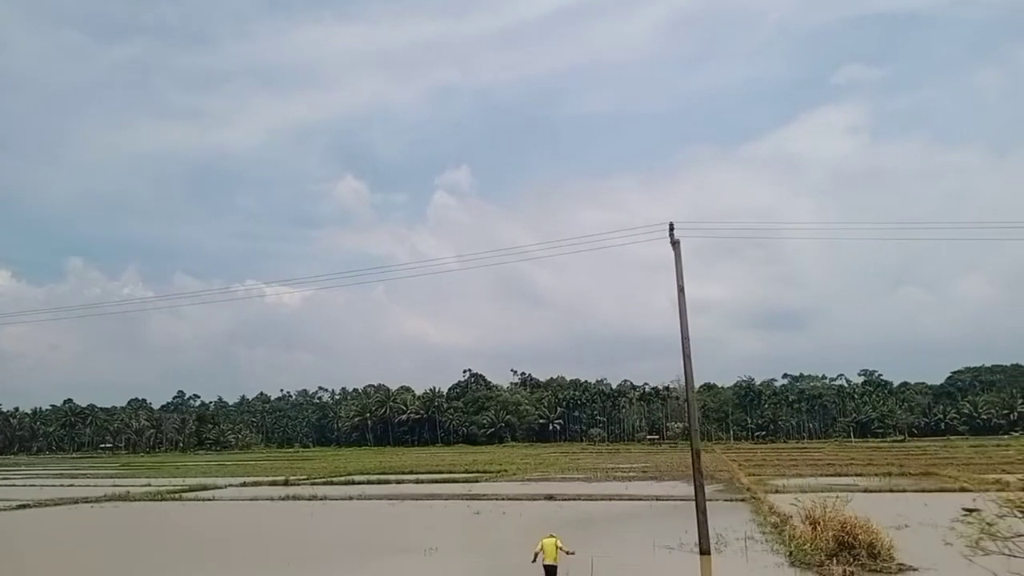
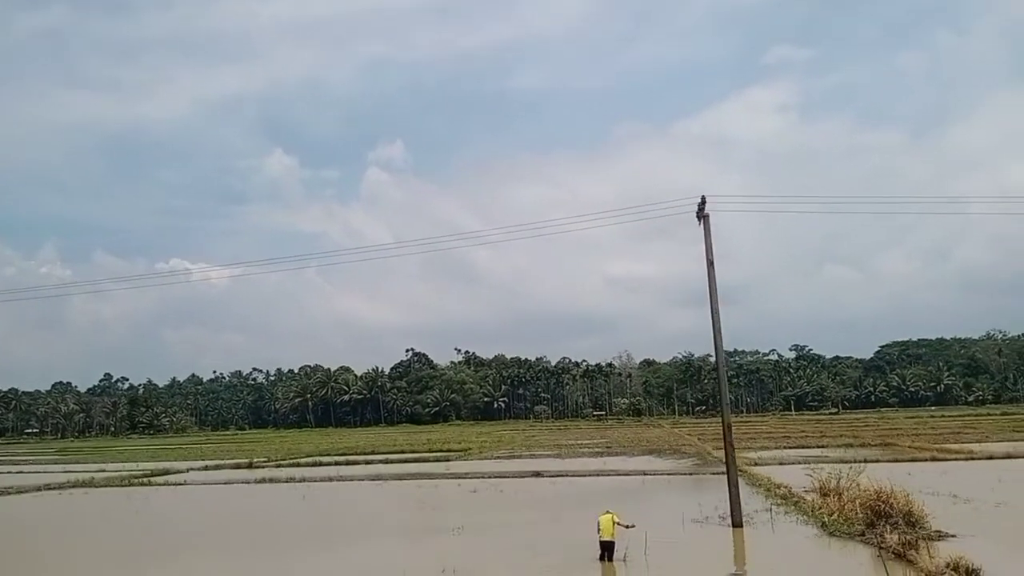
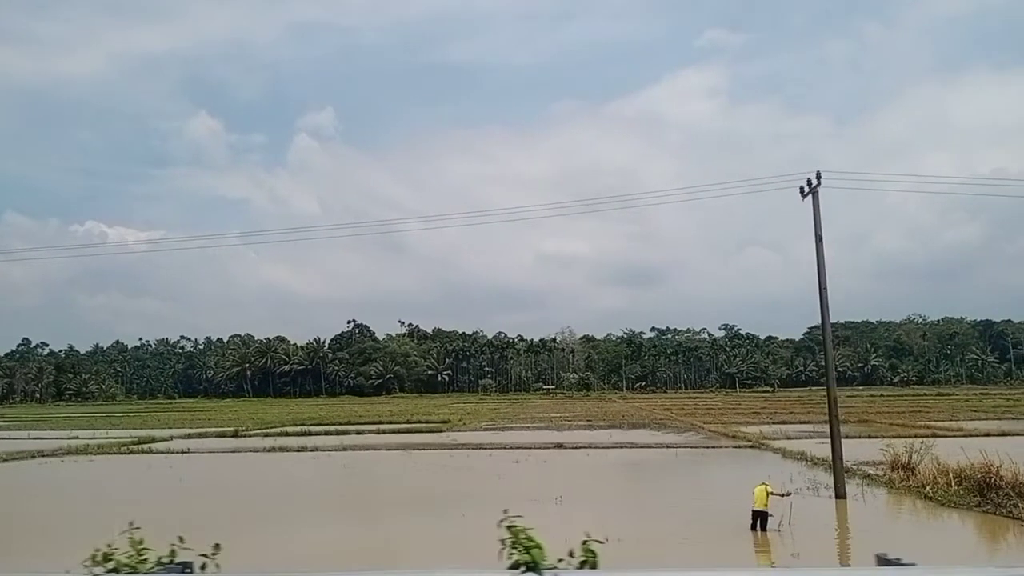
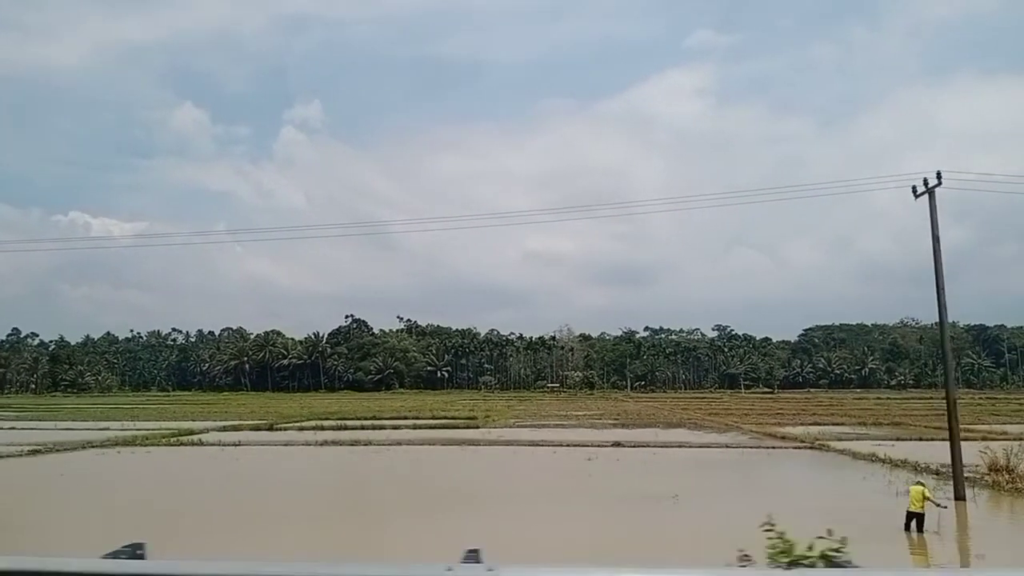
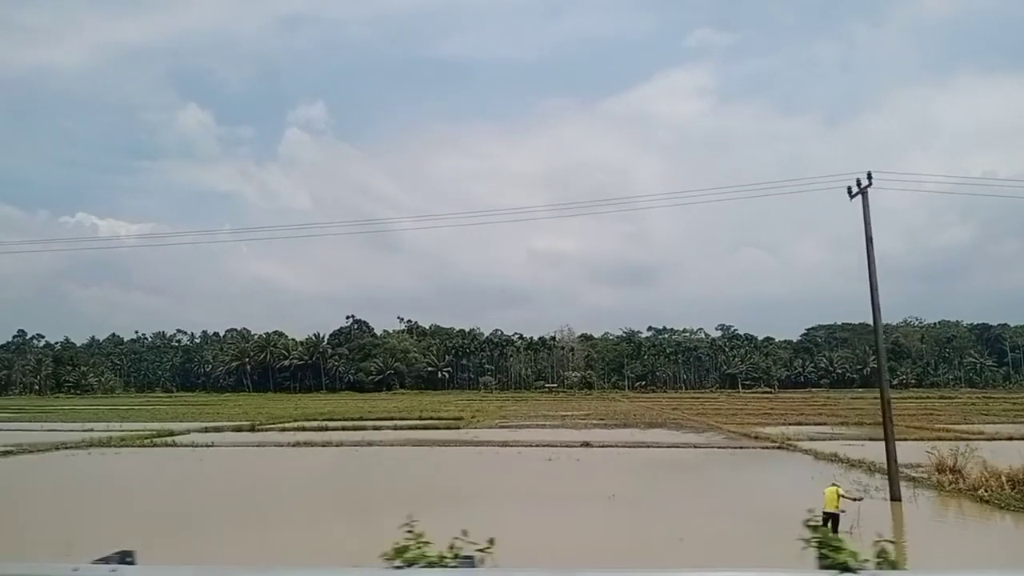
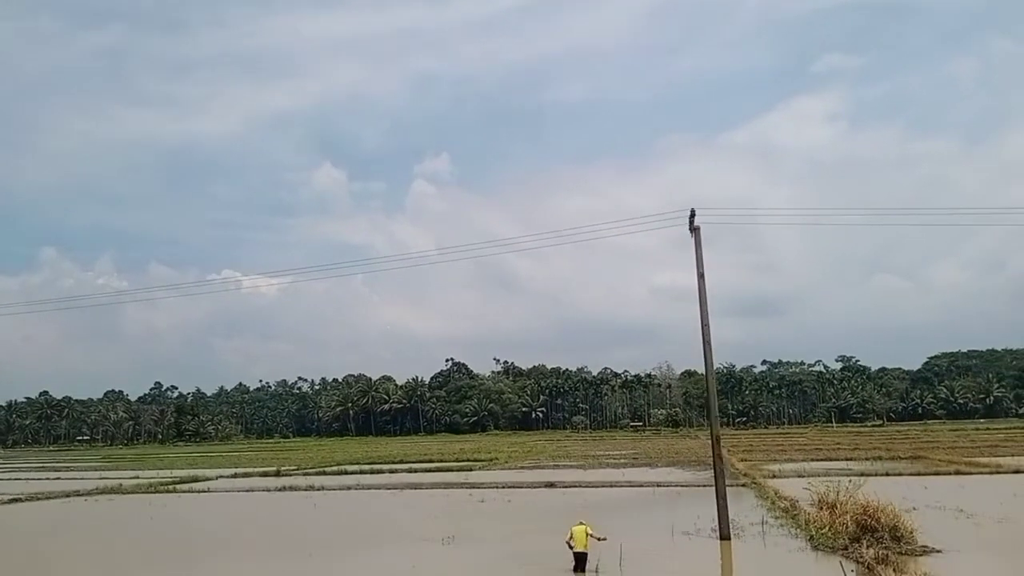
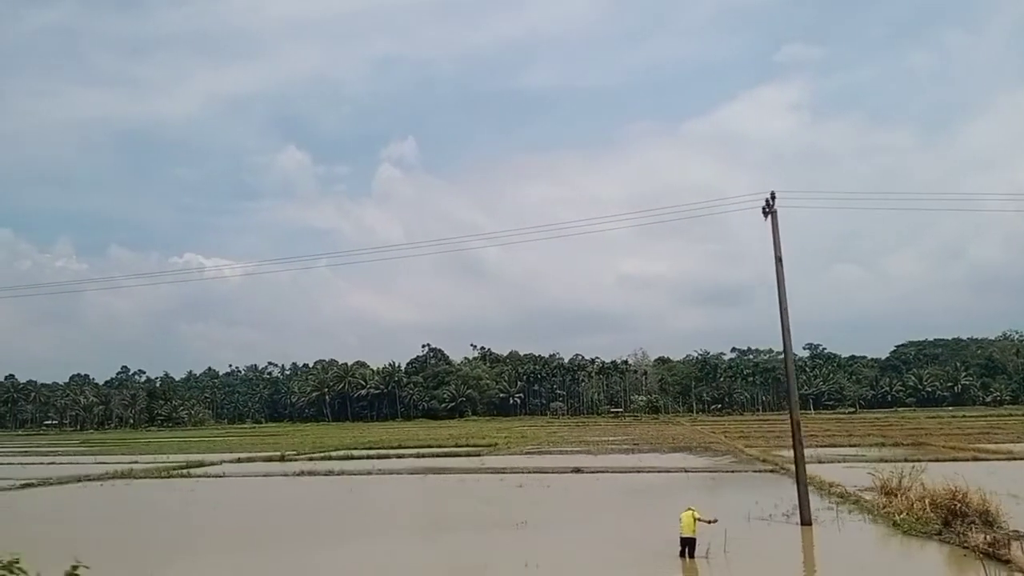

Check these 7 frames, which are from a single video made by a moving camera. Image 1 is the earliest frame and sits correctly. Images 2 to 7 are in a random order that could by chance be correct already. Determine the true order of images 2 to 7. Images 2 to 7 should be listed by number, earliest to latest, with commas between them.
6, 2, 7, 3, 5, 4
